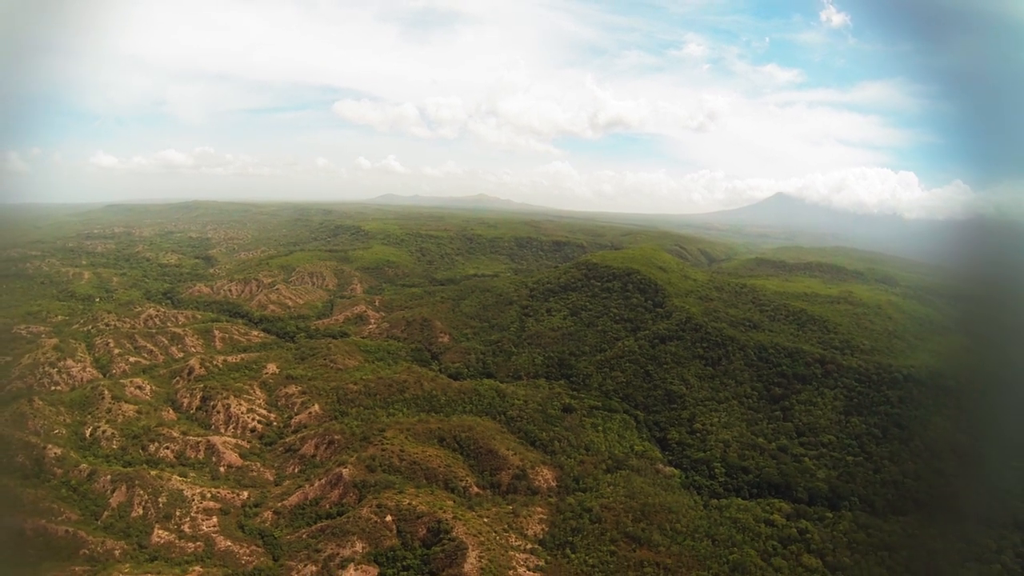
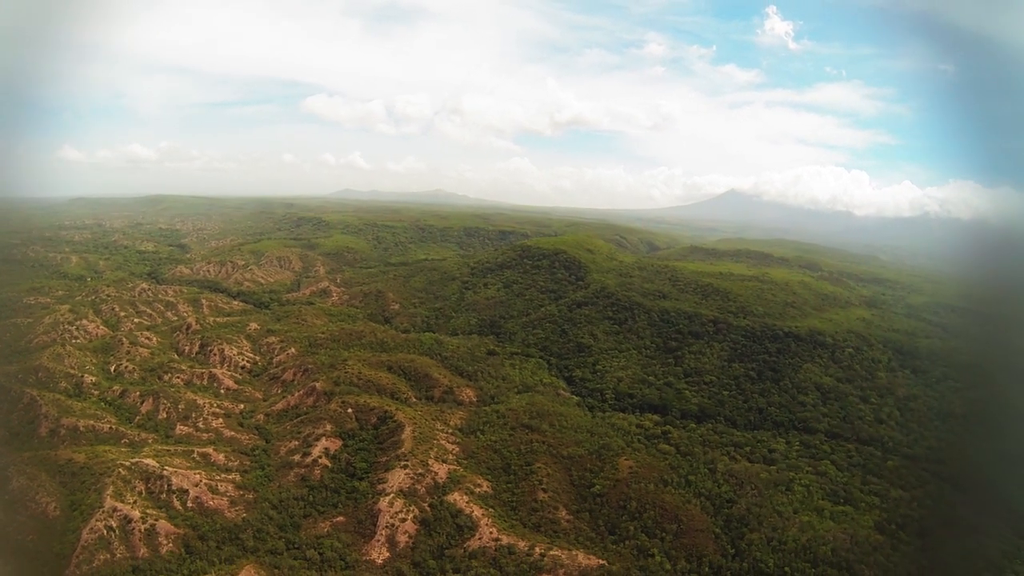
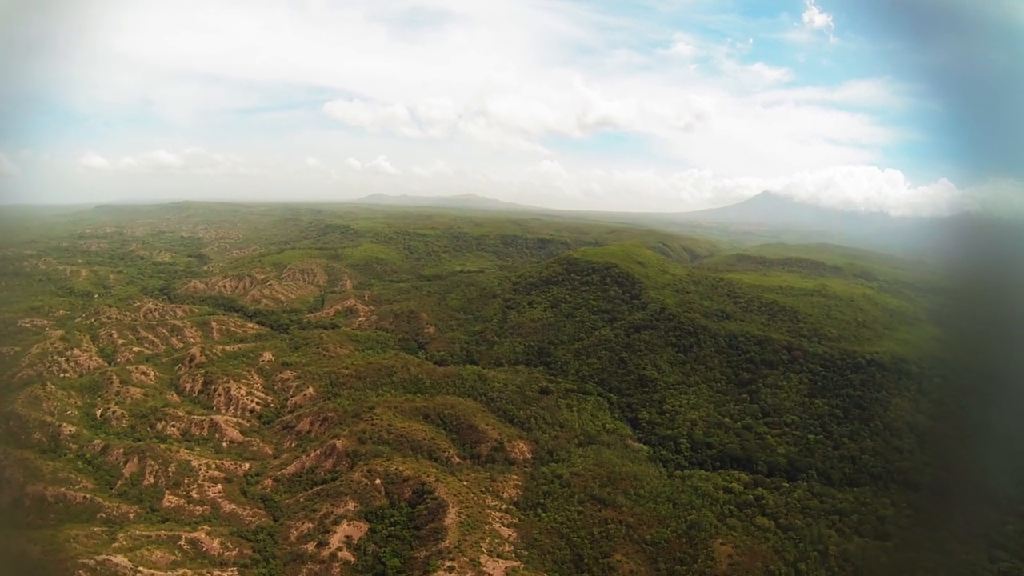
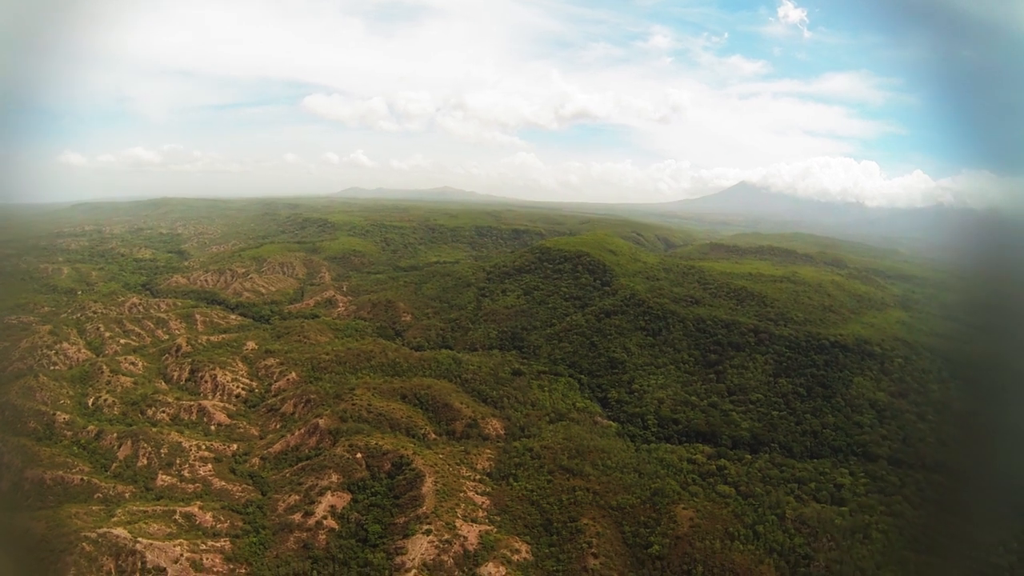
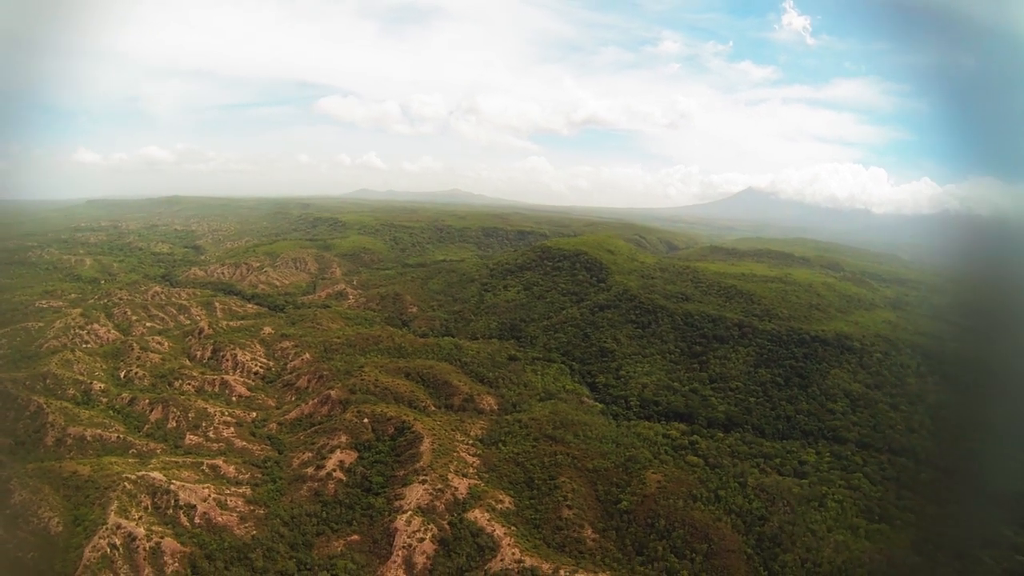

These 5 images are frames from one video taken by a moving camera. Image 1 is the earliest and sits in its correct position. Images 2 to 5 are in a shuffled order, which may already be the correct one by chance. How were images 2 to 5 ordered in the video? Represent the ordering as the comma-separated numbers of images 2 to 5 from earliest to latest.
3, 4, 5, 2
